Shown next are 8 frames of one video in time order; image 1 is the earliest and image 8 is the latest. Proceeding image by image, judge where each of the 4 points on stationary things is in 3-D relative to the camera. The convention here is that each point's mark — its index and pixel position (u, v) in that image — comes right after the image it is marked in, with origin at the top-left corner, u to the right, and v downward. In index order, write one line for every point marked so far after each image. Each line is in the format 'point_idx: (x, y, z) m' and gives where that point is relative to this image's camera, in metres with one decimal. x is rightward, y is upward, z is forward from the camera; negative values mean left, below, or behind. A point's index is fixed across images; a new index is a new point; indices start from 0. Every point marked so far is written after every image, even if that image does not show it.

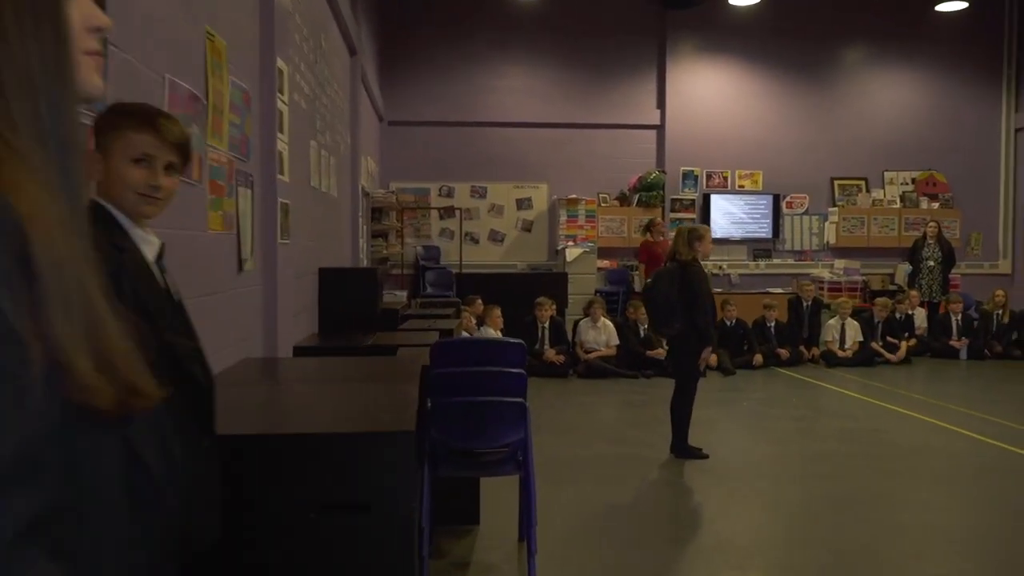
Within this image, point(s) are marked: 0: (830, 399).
0: (+2.5, -0.9, +6.5) m
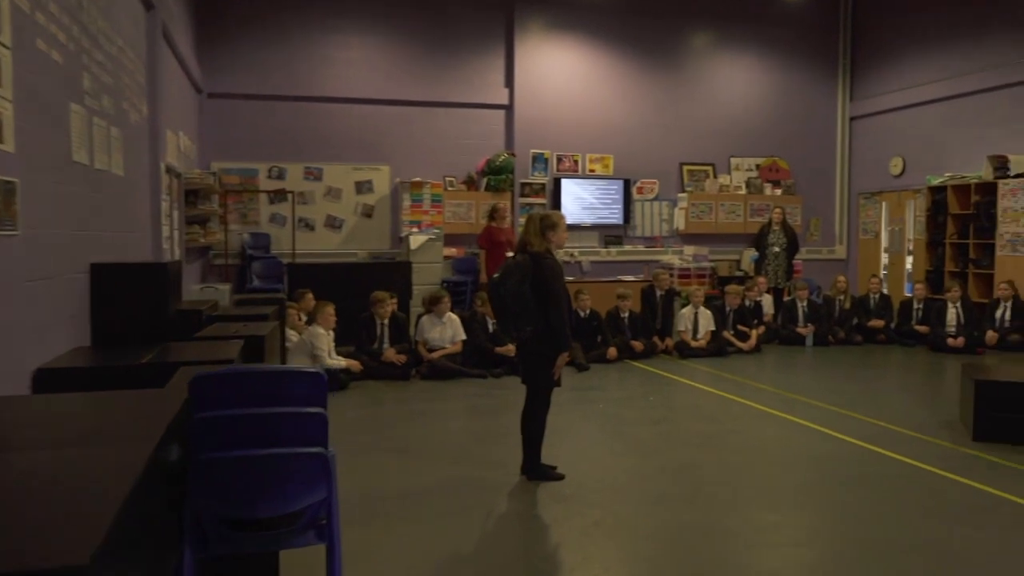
0: (+1.3, -0.8, +6.2) m
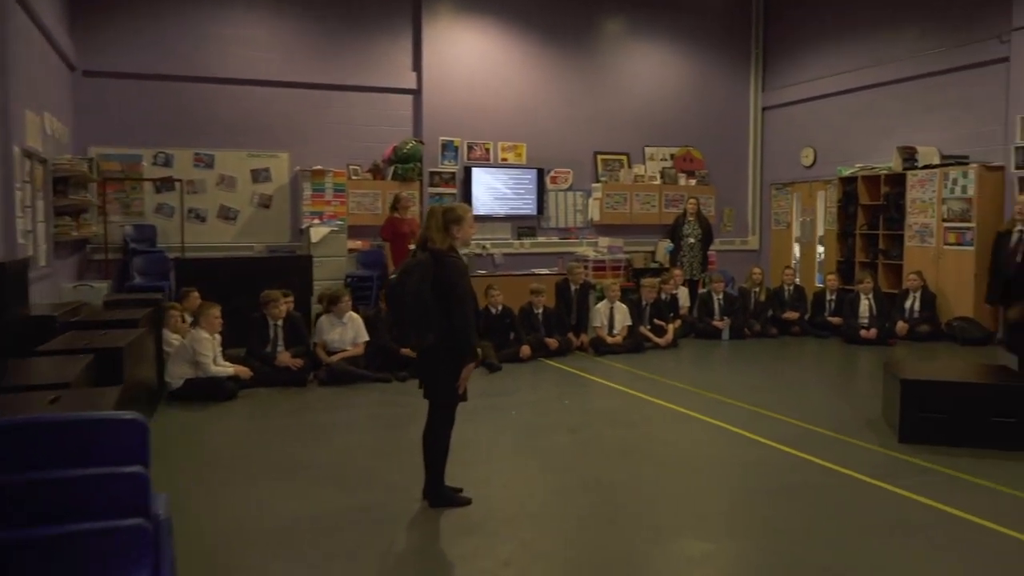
0: (+0.6, -0.8, +5.8) m
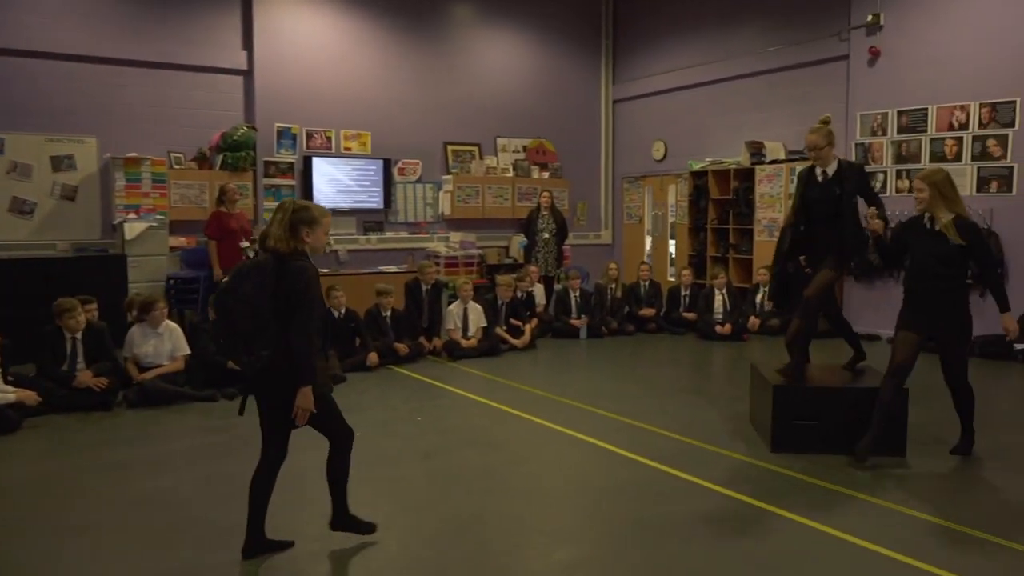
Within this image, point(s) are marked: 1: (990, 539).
0: (-0.3, -0.8, +5.3) m
1: (+1.9, -1.0, +3.3) m
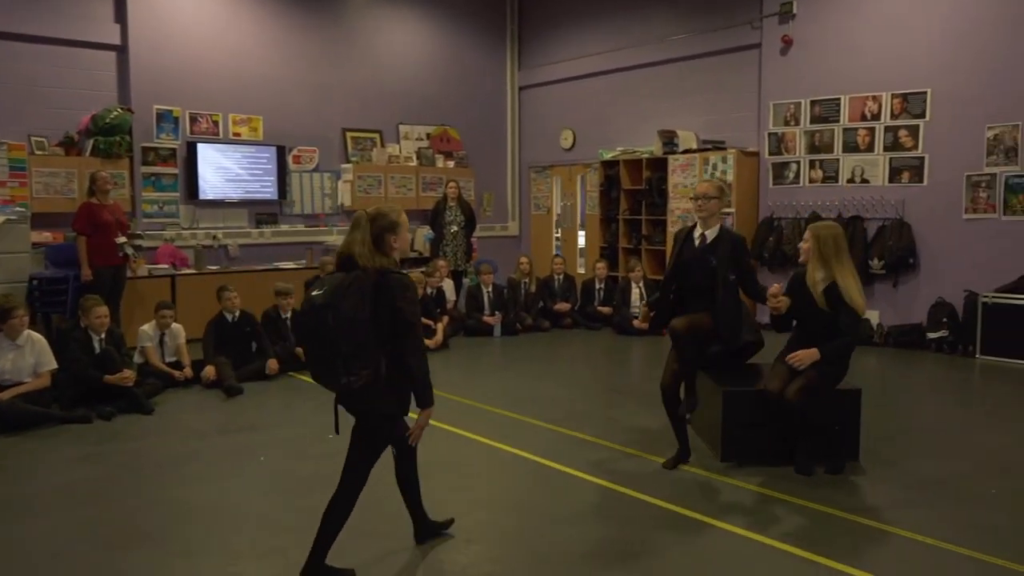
0: (-0.8, -0.8, +4.8) m
1: (+1.7, -1.0, +3.1) m
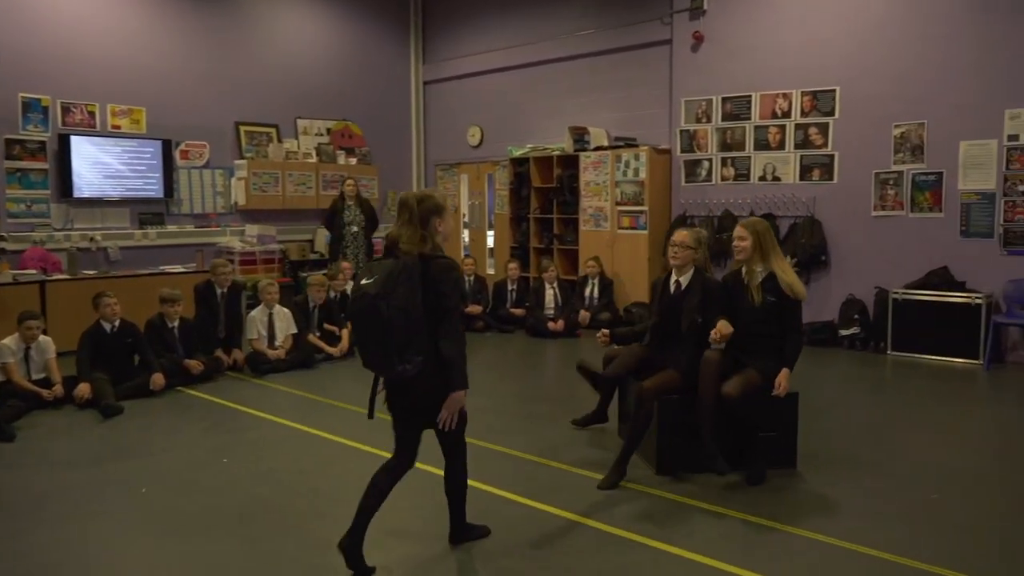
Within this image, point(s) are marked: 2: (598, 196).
0: (-1.2, -0.8, +4.4) m
1: (+1.4, -1.0, +2.9) m
2: (+0.9, +0.9, +8.3) m
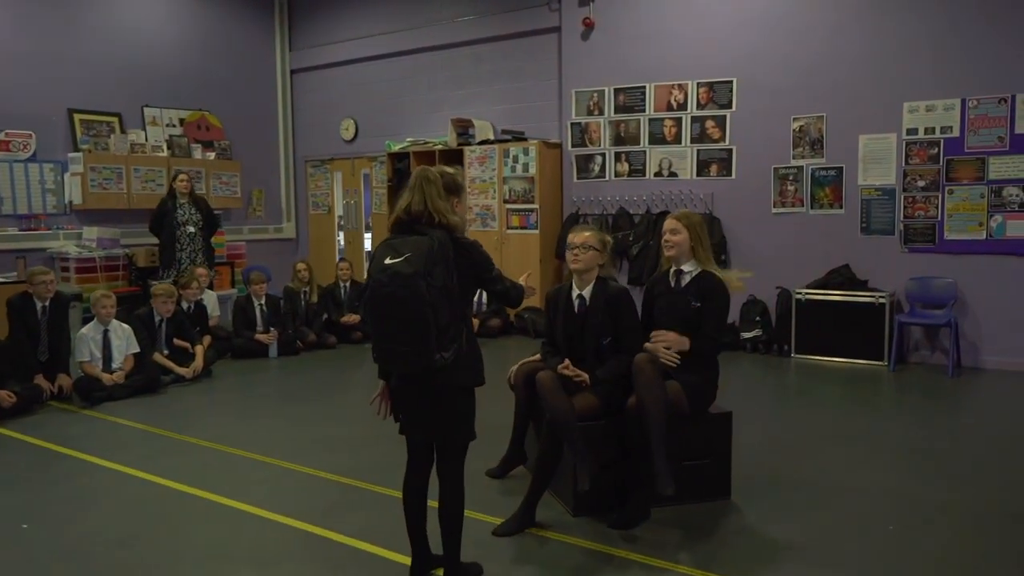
0: (-1.7, -0.9, +3.5) m
1: (+1.1, -1.0, +2.4) m
2: (-0.3, +0.9, +7.7) m
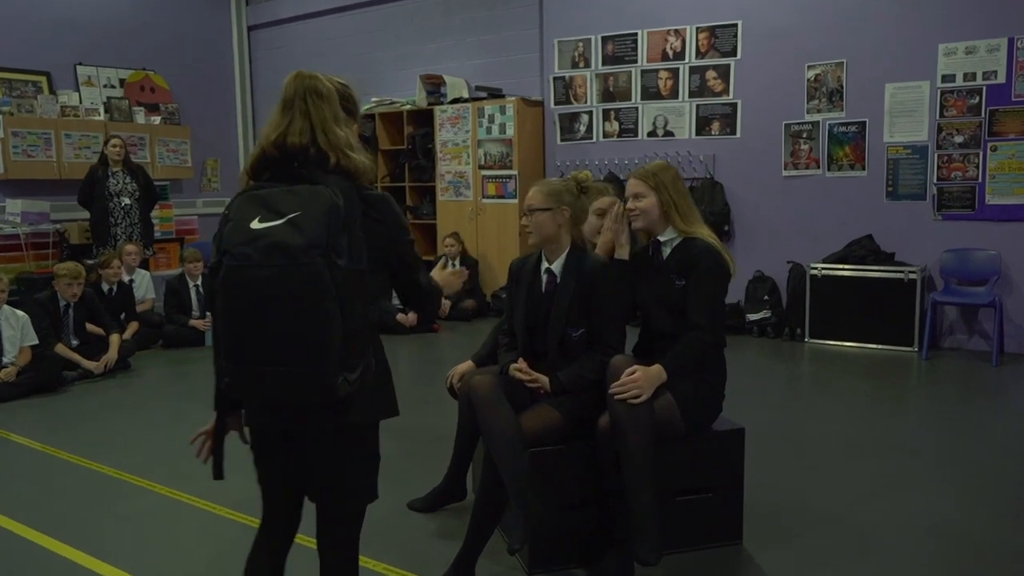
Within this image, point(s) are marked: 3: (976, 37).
0: (-1.9, -0.8, +2.7) m
1: (+0.9, -0.9, +1.6) m
2: (-0.4, +1.1, +6.9) m
3: (+2.8, +1.5, +5.0) m
